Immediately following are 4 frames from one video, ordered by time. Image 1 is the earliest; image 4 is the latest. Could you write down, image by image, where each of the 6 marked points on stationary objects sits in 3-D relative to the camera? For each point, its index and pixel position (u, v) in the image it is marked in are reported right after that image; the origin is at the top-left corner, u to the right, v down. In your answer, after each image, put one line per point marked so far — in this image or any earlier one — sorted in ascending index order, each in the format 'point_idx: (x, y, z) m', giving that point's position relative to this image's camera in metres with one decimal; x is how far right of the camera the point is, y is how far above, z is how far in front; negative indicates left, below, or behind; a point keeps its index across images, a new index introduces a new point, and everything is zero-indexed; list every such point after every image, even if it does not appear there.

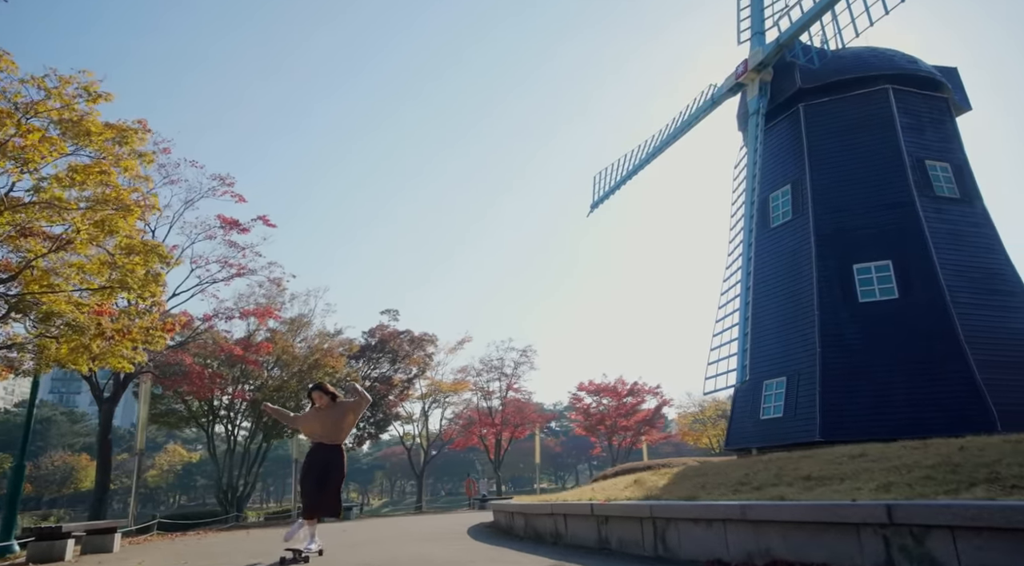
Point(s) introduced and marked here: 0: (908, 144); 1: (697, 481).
0: (+8.6, +3.0, +15.1) m
1: (+1.7, -1.9, +6.5) m
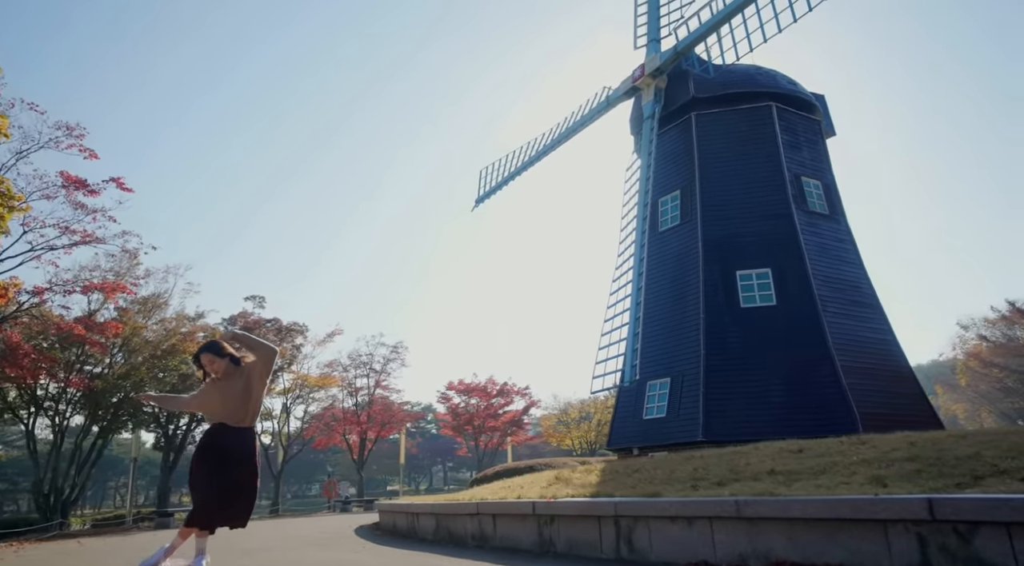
0: (+6.3, +2.8, +15.9) m
1: (+1.1, -1.7, +6.0) m
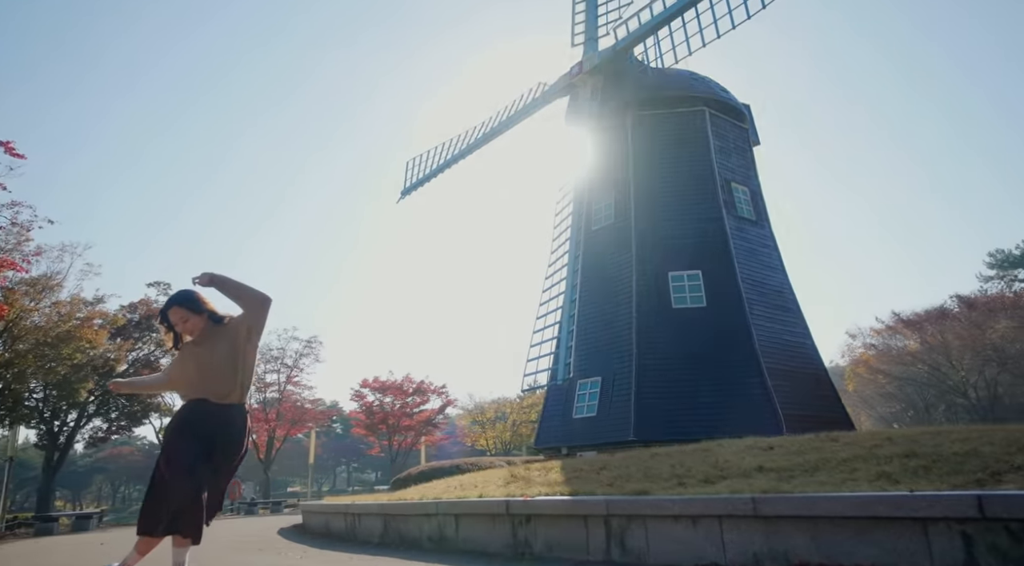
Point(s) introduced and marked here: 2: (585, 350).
0: (+4.9, +2.8, +16.2) m
1: (+0.8, -1.6, +5.7) m
2: (+1.6, -1.5, +15.7) m
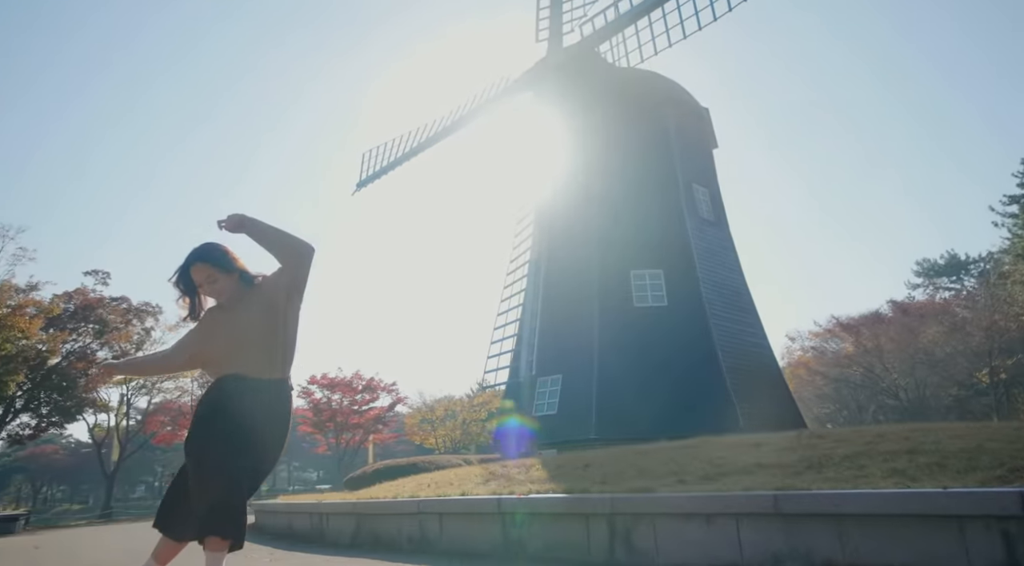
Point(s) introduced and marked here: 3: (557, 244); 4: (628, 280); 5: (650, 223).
0: (+4.0, +2.8, +16.4) m
1: (+0.7, -1.5, +5.6) m
2: (+0.7, -1.4, +15.6) m
3: (+1.1, +0.9, +16.4) m
4: (+2.5, +0.1, +15.2) m
5: (+3.1, +1.4, +15.7) m
